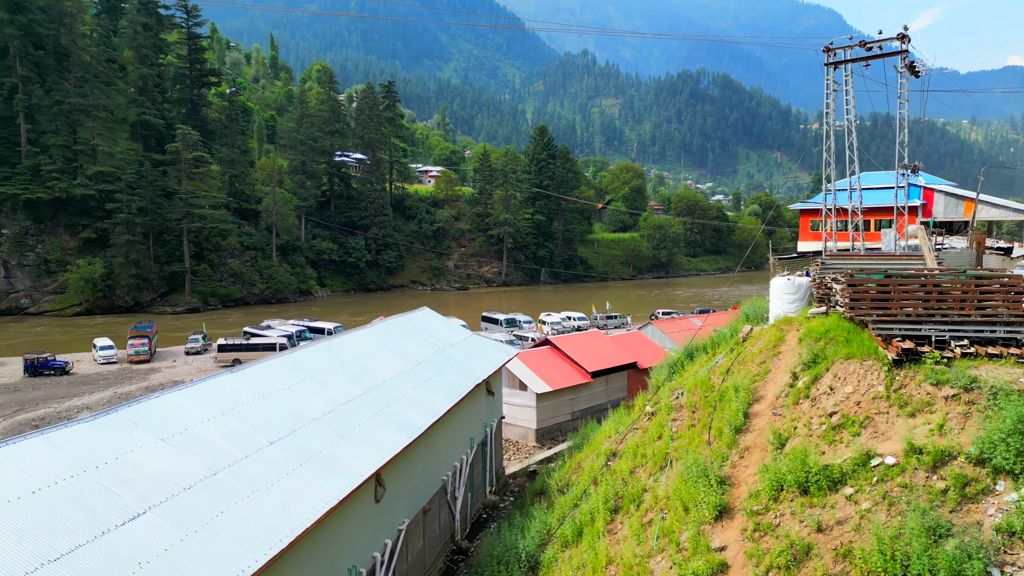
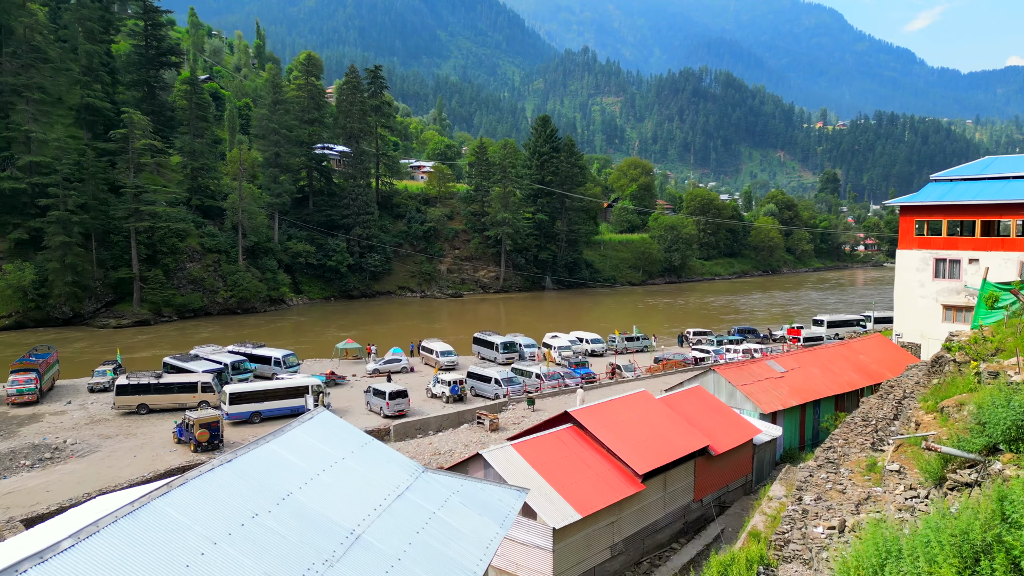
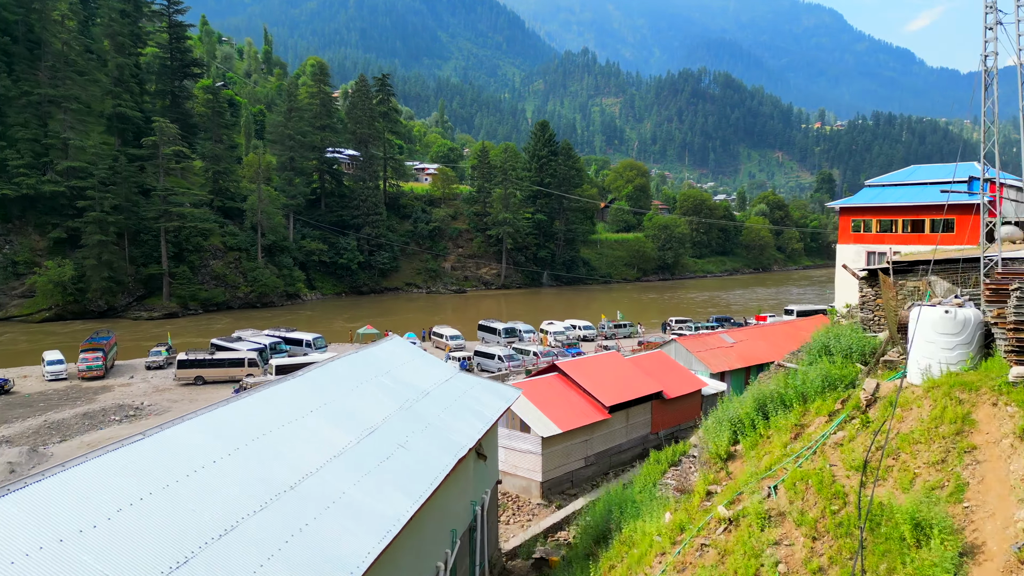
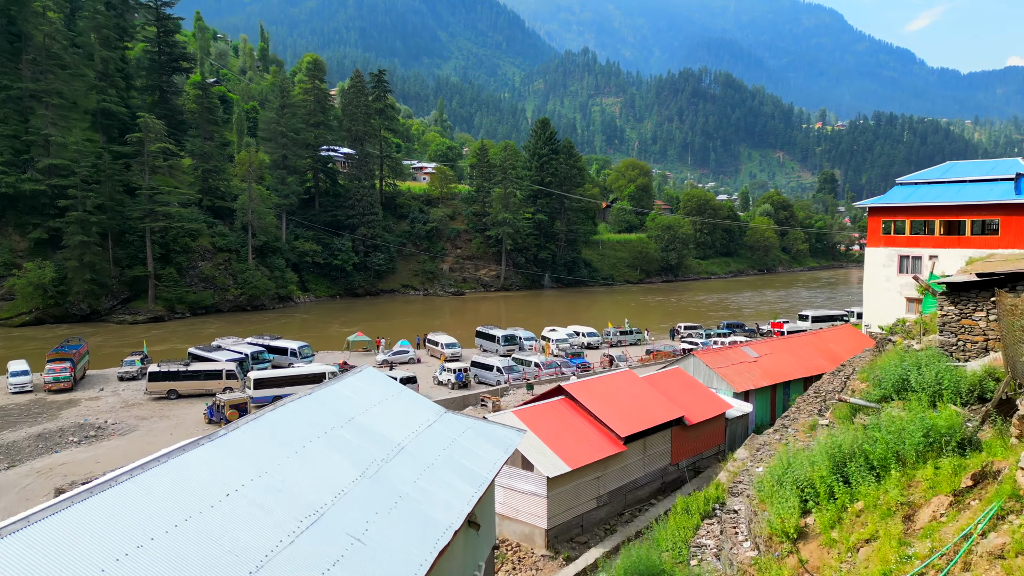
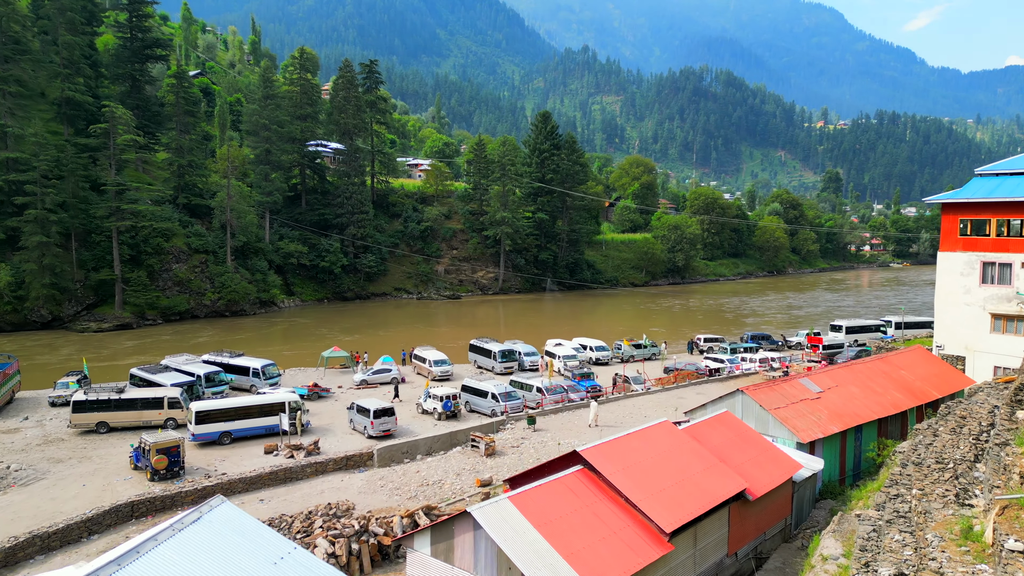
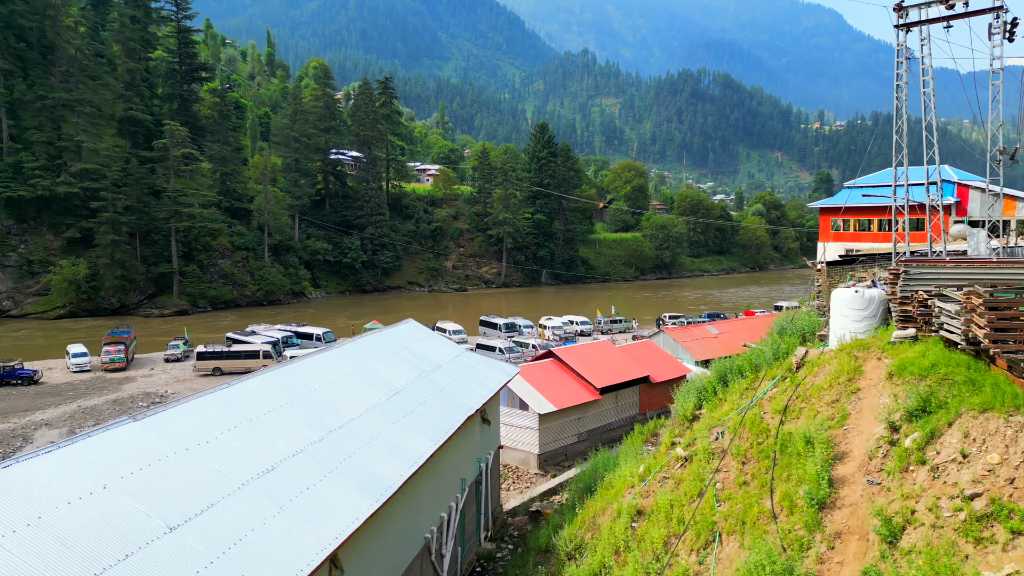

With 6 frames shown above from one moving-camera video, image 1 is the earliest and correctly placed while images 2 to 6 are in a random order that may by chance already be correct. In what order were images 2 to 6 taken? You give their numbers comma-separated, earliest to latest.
6, 3, 4, 2, 5
